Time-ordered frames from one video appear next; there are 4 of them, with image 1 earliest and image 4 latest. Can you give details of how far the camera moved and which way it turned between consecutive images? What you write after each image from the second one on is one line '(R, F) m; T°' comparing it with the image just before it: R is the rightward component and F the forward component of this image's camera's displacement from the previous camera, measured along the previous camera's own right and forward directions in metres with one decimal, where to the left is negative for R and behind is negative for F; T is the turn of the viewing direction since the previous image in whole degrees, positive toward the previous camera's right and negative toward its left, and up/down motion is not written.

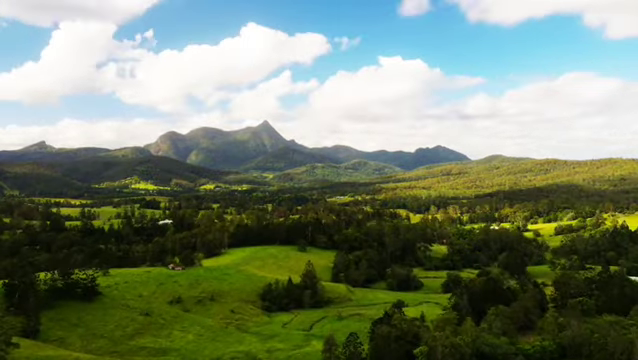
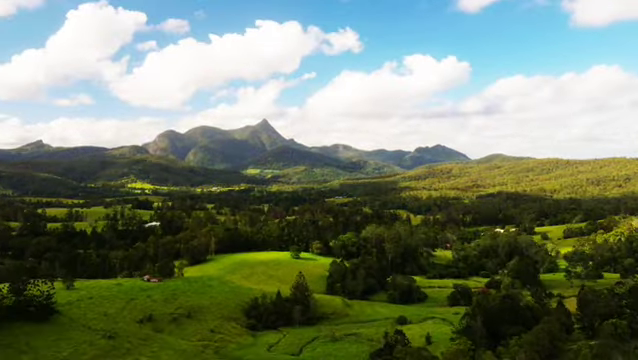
(+1.5, +12.3) m; 0°
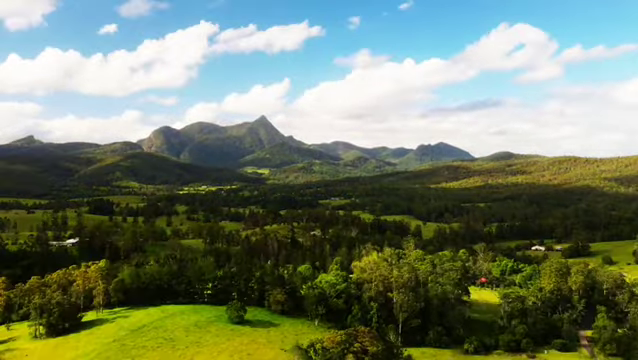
(+6.8, +60.3) m; 0°
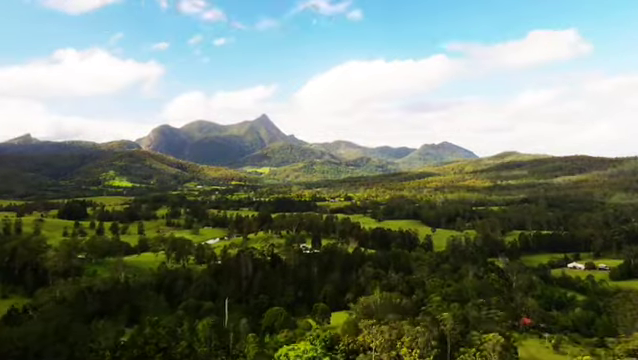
(+3.9, +34.6) m; 0°
